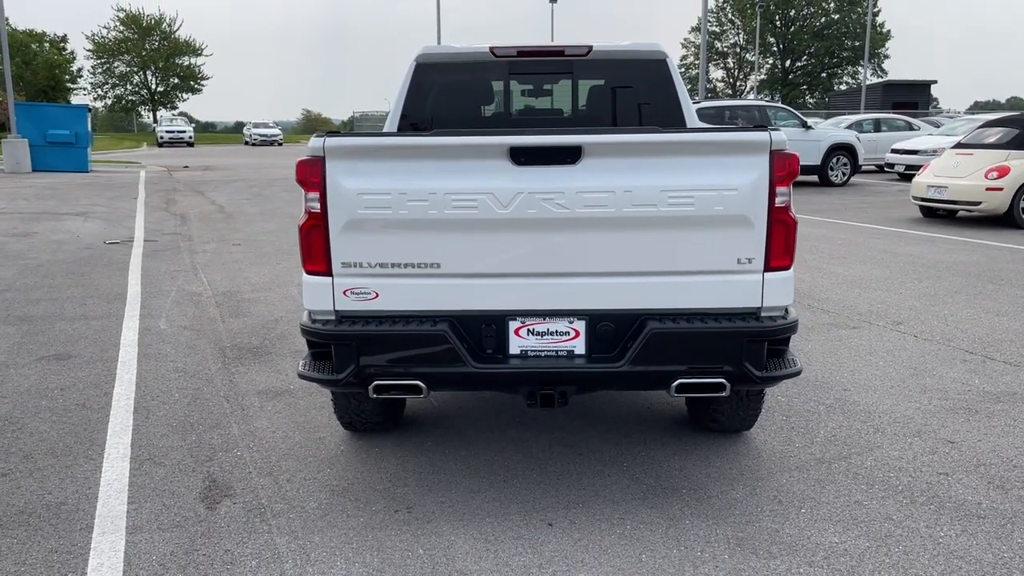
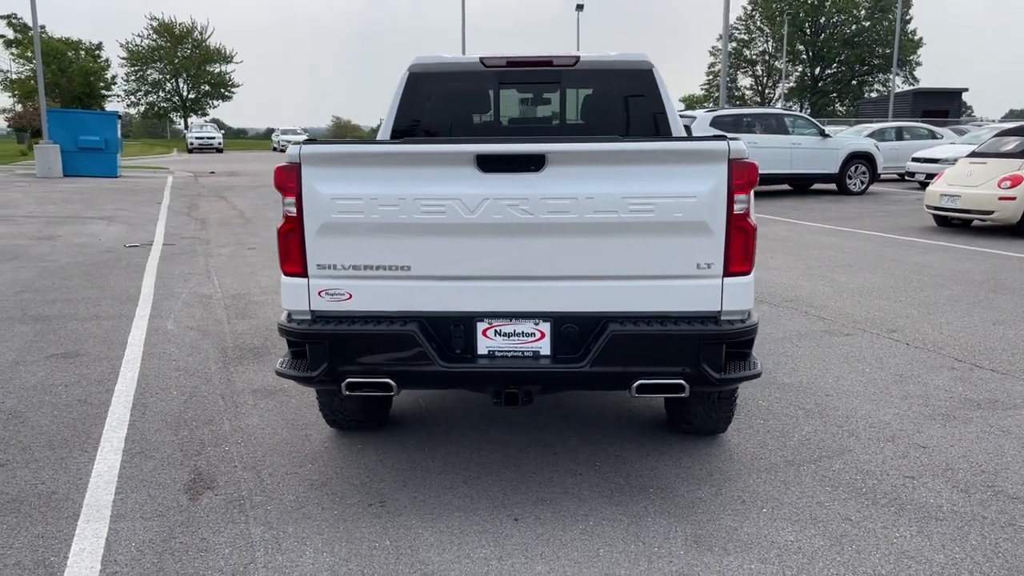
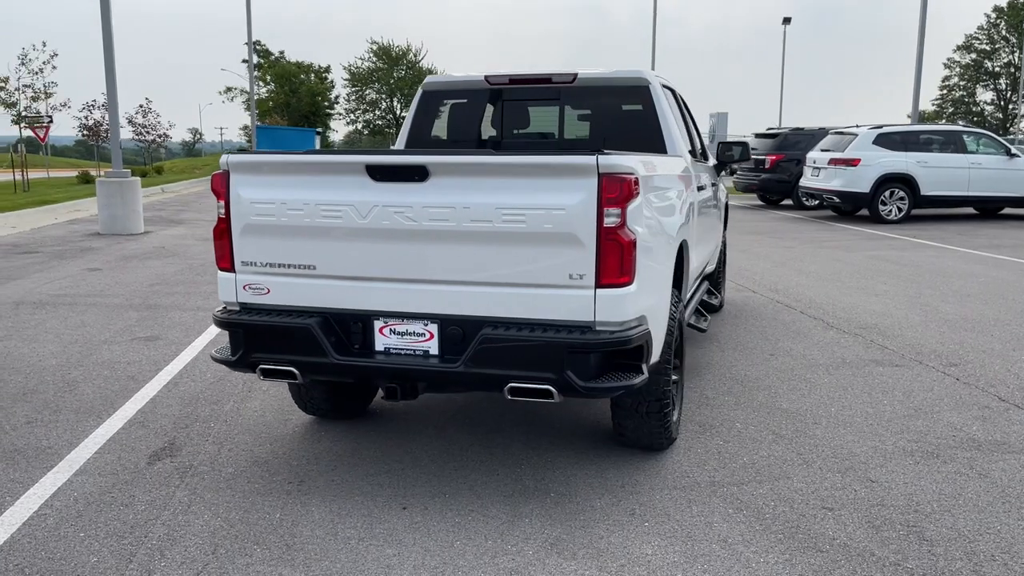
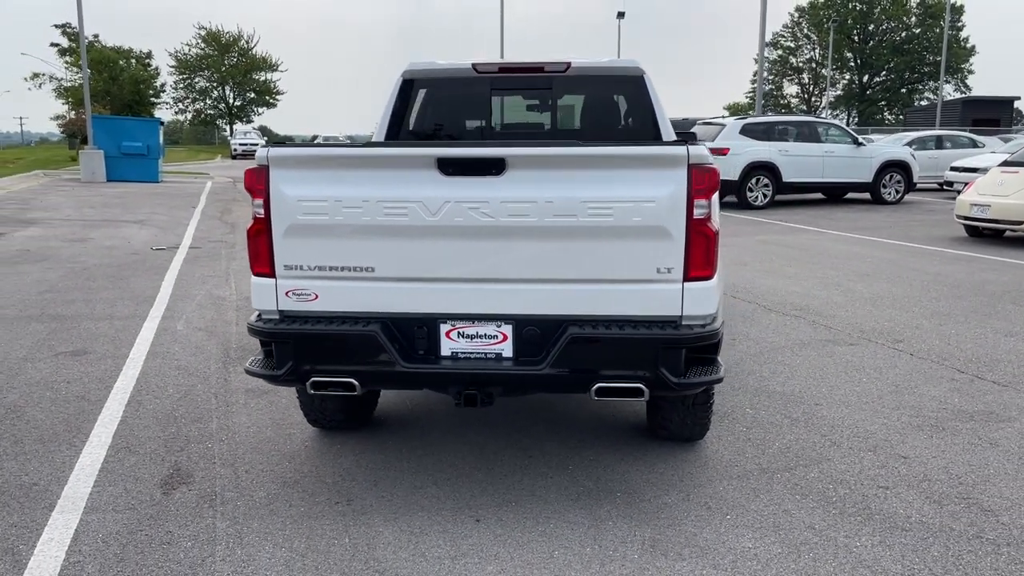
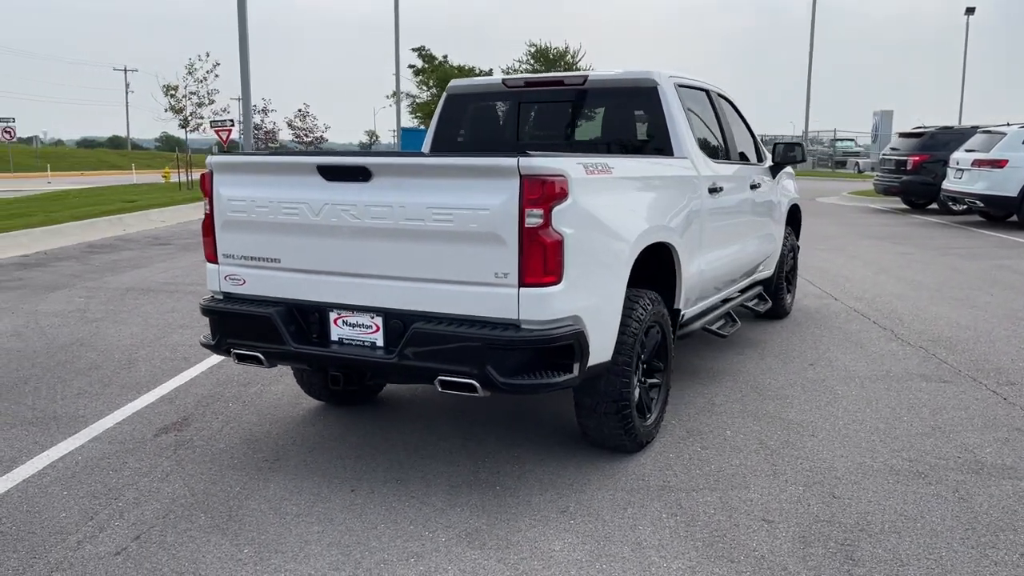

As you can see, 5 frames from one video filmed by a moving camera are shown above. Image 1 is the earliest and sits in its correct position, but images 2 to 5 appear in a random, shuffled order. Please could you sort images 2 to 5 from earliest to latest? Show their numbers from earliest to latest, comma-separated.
2, 4, 3, 5
